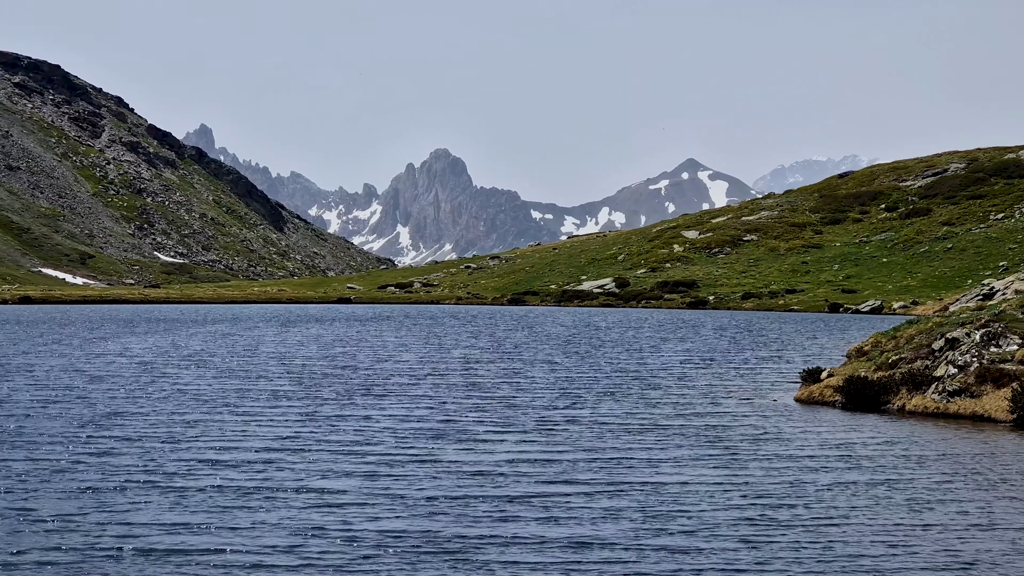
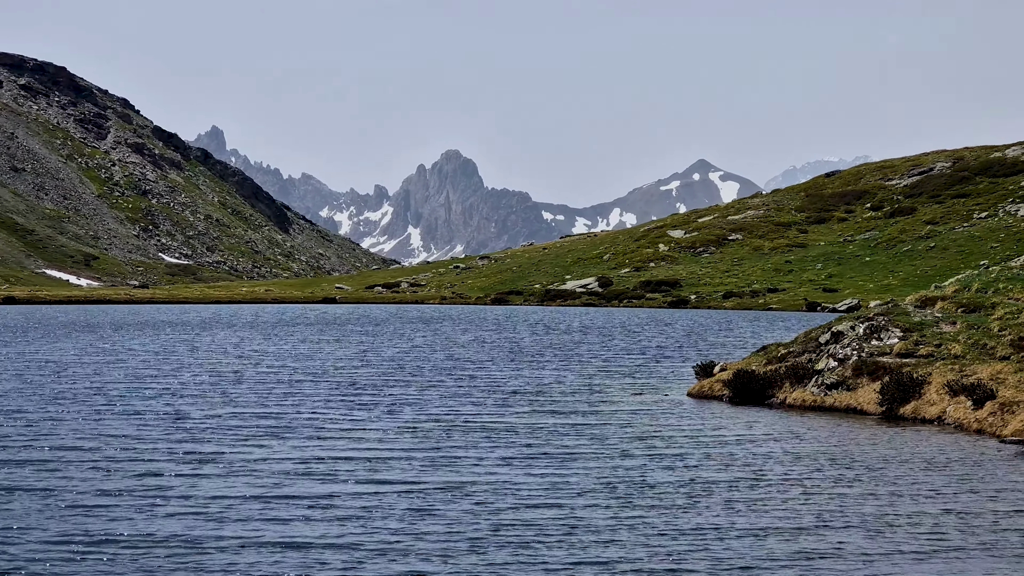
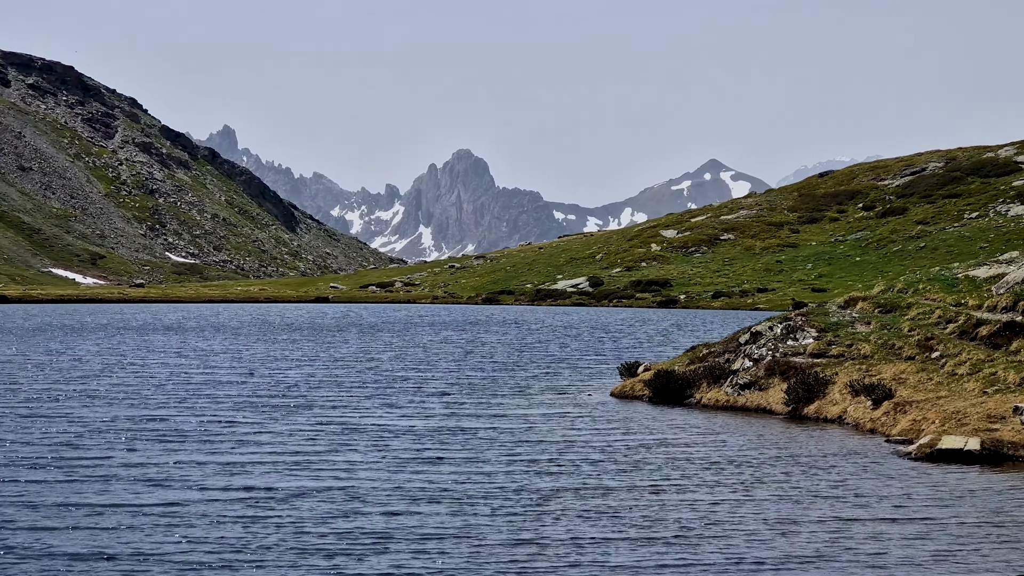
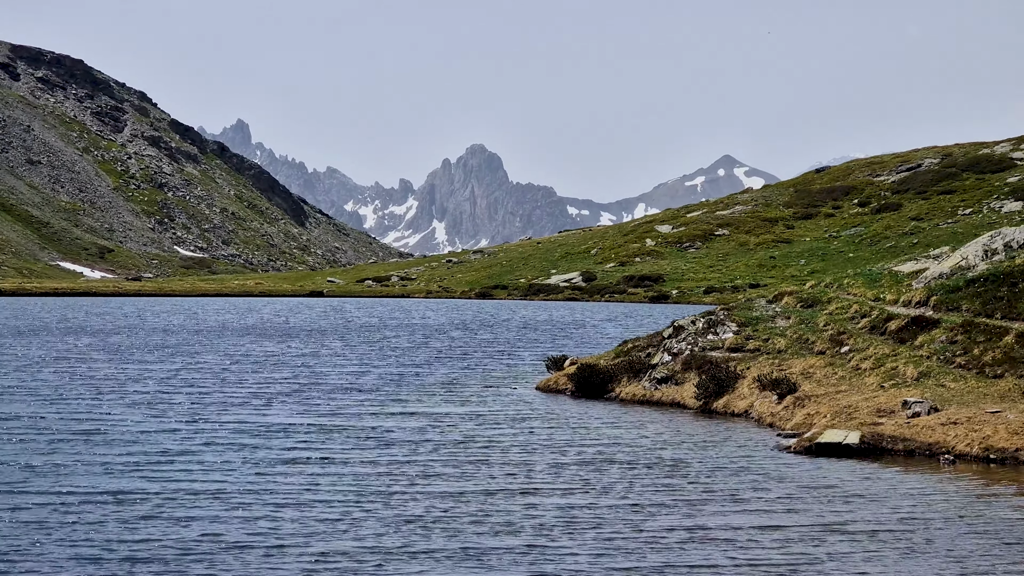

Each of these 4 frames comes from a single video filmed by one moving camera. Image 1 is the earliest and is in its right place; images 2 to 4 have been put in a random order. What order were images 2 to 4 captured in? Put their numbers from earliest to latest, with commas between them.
2, 3, 4
